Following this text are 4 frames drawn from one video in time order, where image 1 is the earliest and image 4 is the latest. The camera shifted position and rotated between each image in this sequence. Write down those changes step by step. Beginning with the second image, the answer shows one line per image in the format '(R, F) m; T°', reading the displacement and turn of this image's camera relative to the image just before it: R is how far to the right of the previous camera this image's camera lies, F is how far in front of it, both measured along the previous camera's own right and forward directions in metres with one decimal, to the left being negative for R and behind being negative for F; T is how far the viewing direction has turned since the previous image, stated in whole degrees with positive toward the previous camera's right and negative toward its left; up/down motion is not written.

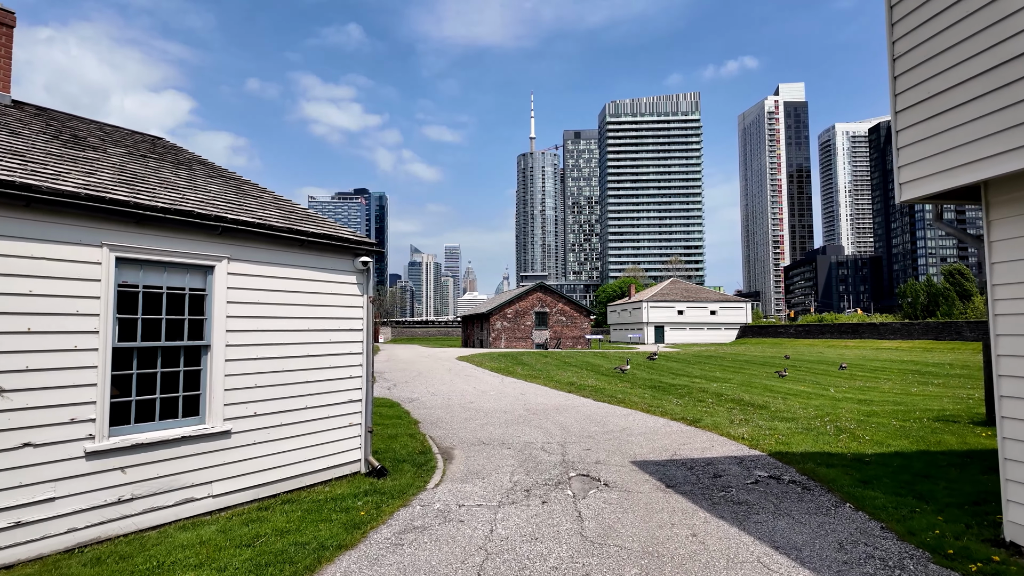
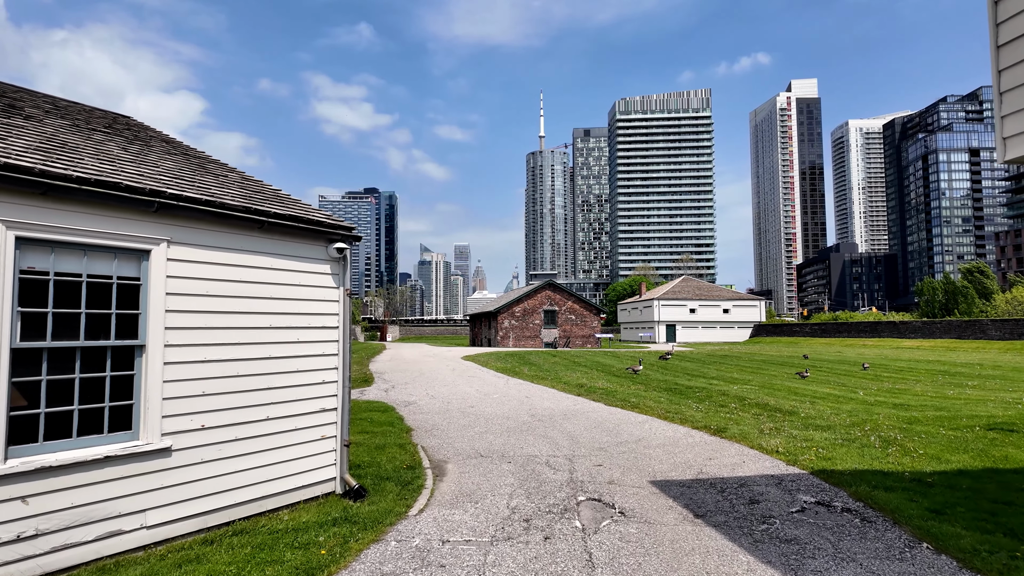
(+0.2, +1.3) m; -1°
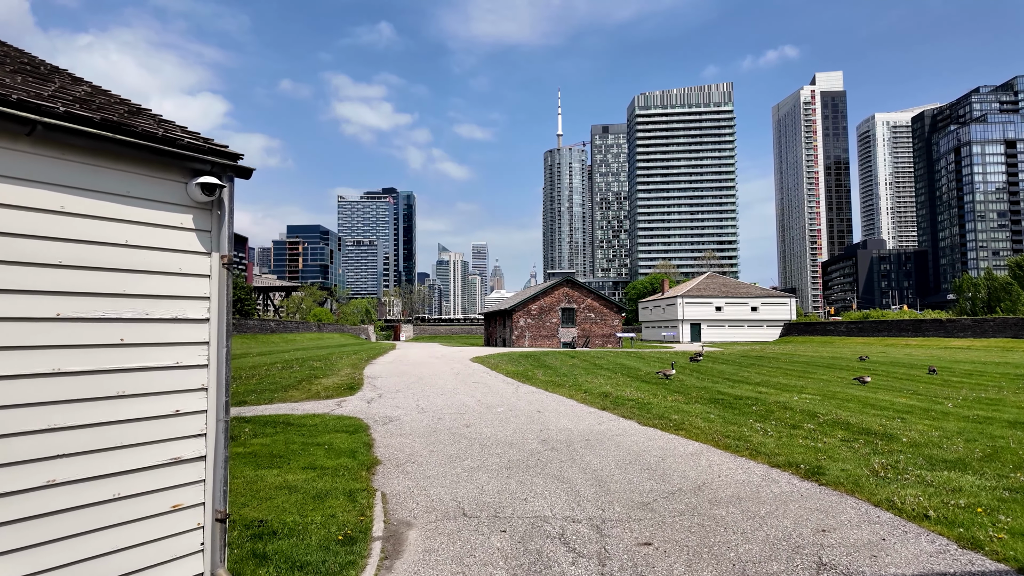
(+0.3, +3.2) m; -2°
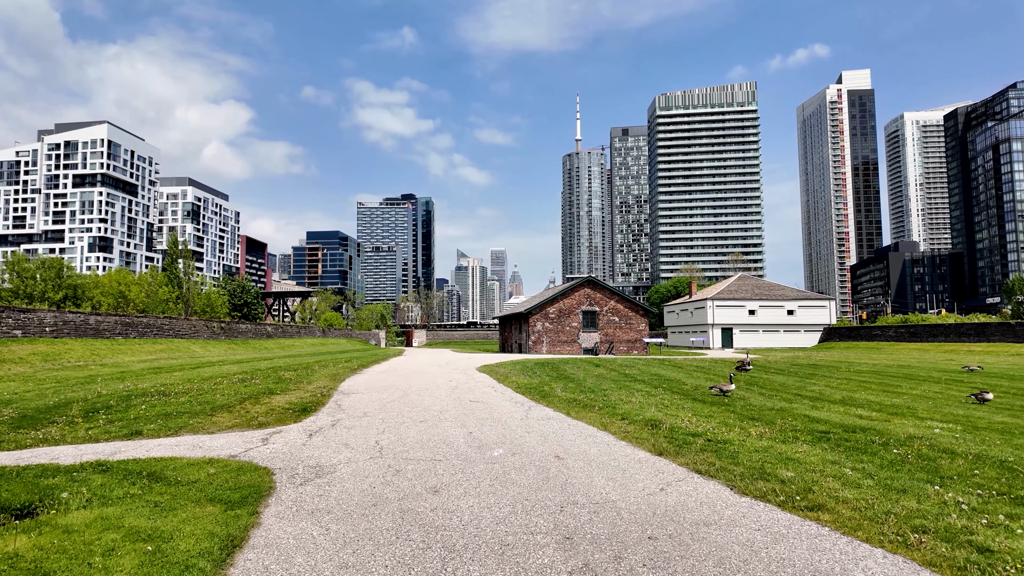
(+0.2, +4.7) m; -2°
